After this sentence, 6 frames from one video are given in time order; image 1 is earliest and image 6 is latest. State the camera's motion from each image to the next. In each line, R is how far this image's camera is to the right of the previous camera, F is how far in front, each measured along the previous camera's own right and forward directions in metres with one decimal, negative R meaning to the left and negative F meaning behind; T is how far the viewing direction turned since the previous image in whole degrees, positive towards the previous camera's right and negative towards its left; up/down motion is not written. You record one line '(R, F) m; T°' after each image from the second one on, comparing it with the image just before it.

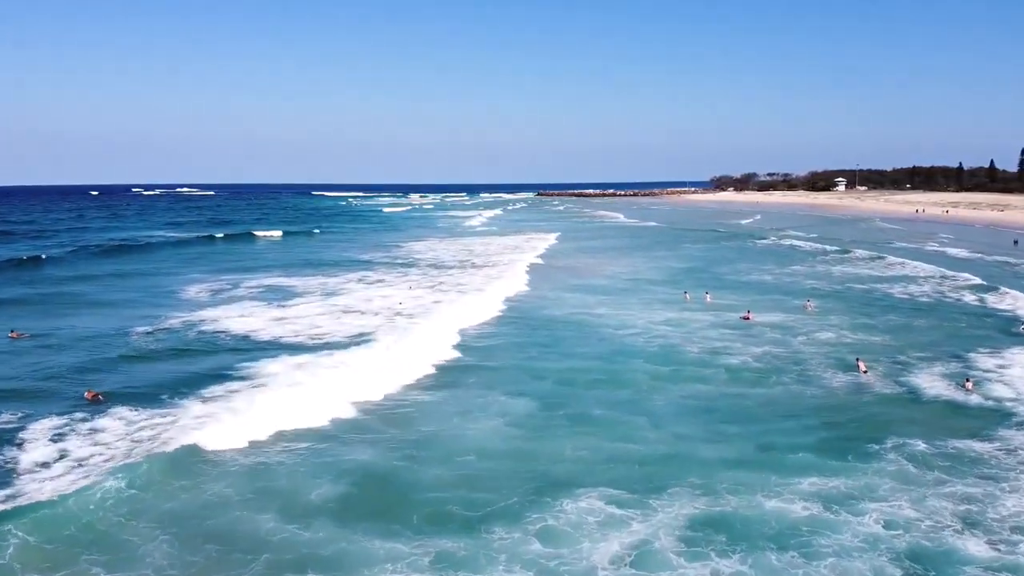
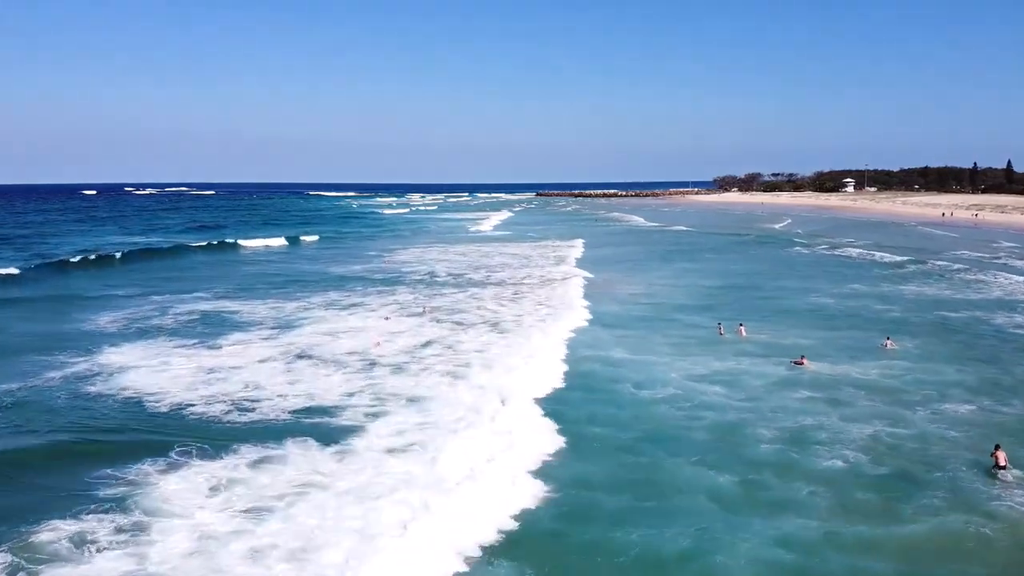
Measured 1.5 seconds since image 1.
(+0.2, +5.4) m; 0°
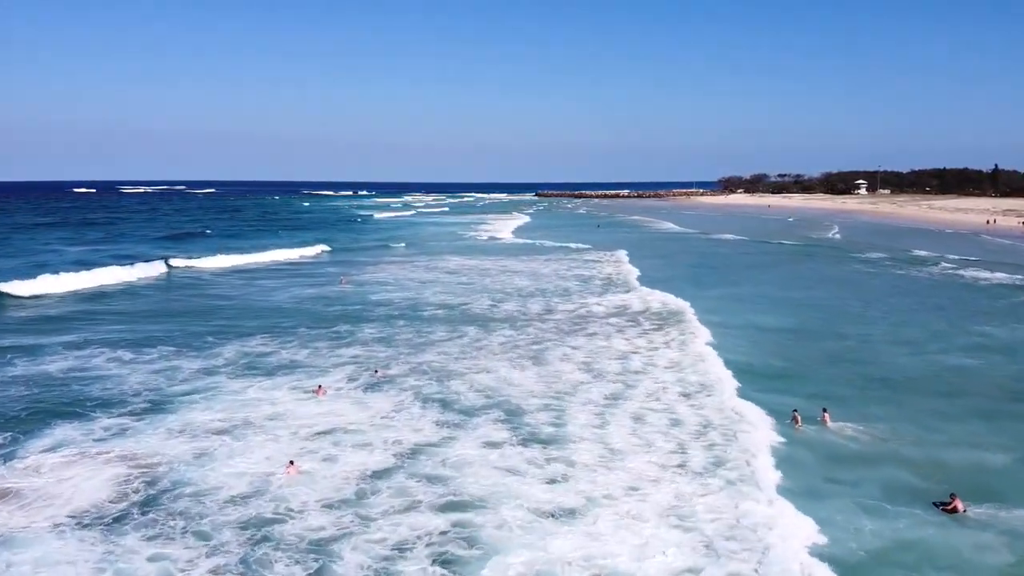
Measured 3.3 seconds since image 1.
(-0.4, +7.3) m; 0°
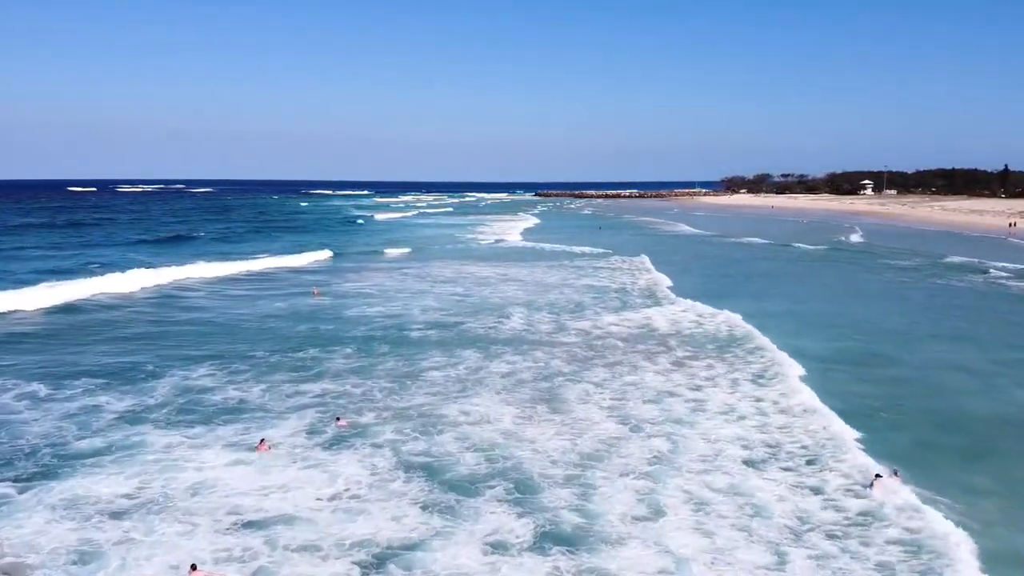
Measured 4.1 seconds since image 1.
(-0.1, +2.9) m; 0°
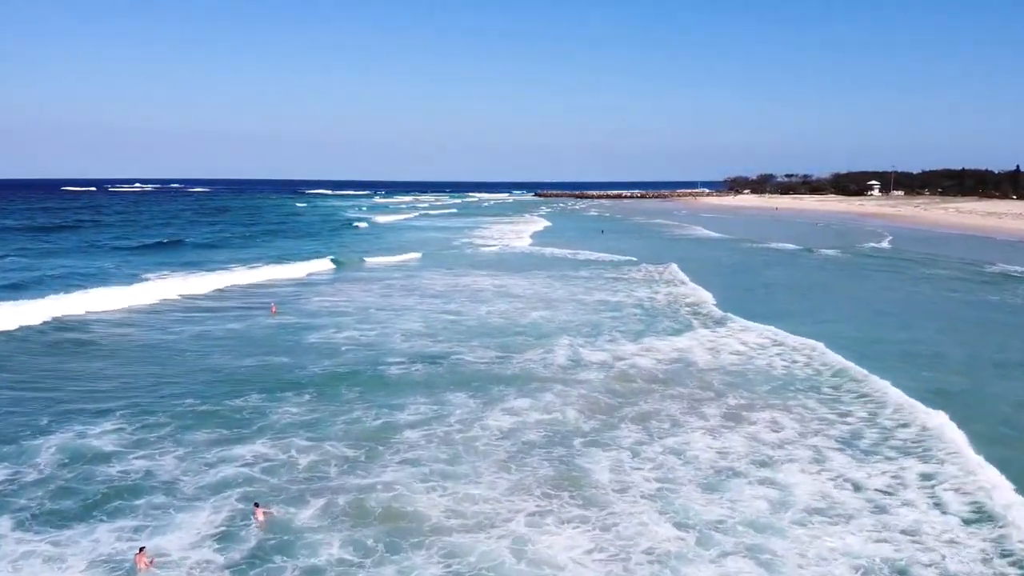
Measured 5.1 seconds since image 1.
(-0.1, +3.1) m; 0°
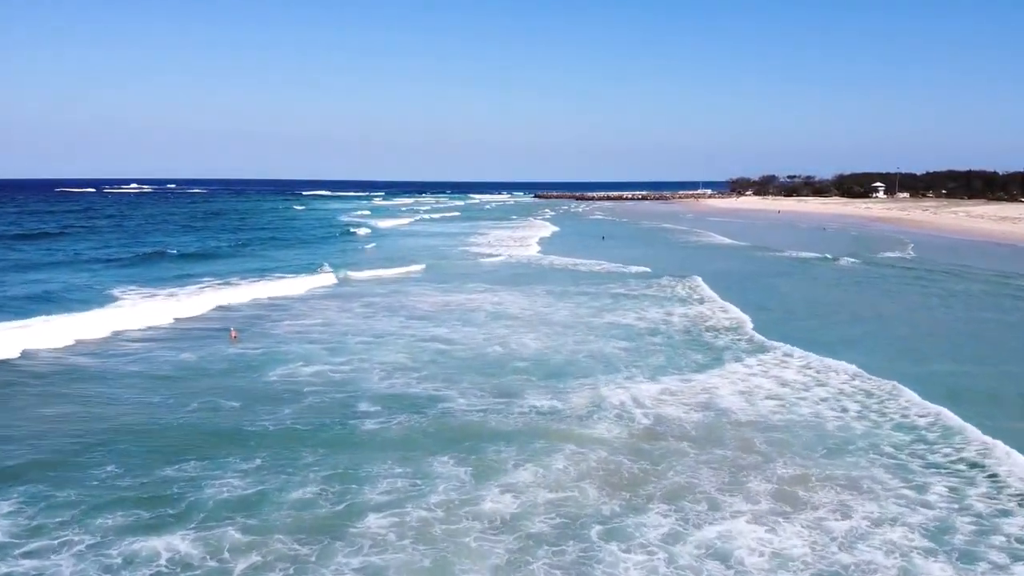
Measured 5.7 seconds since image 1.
(0.0, +2.1) m; 0°
